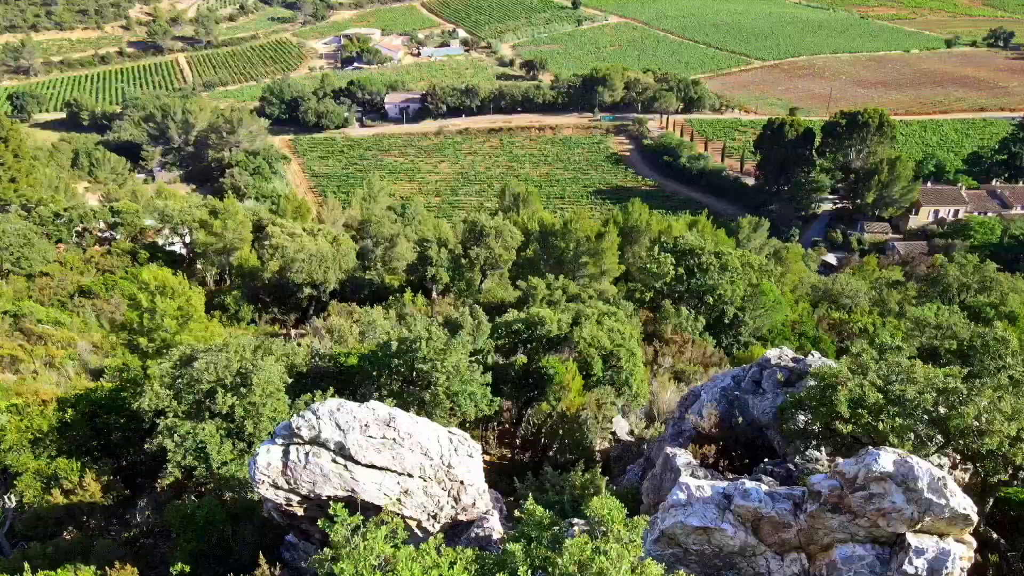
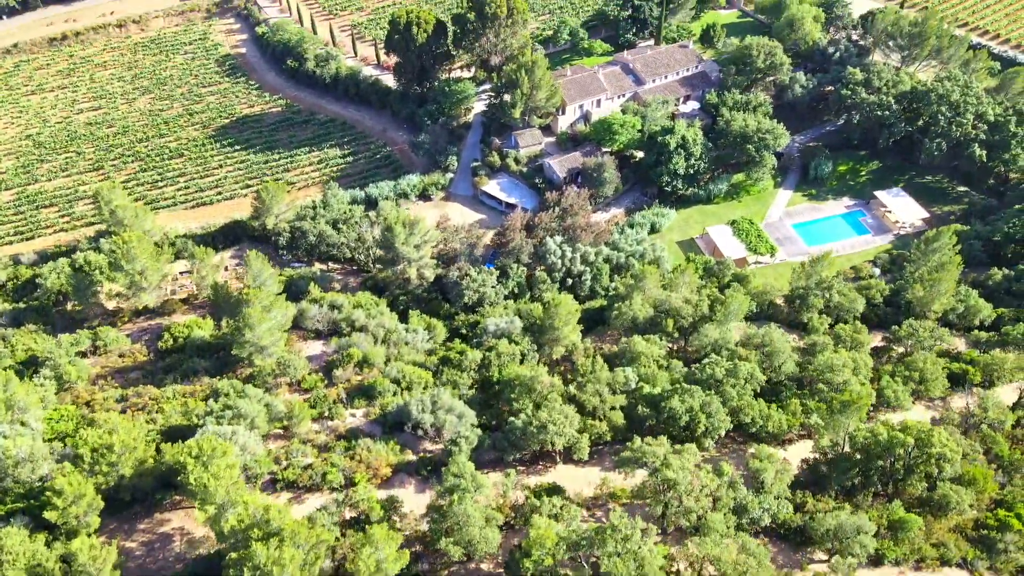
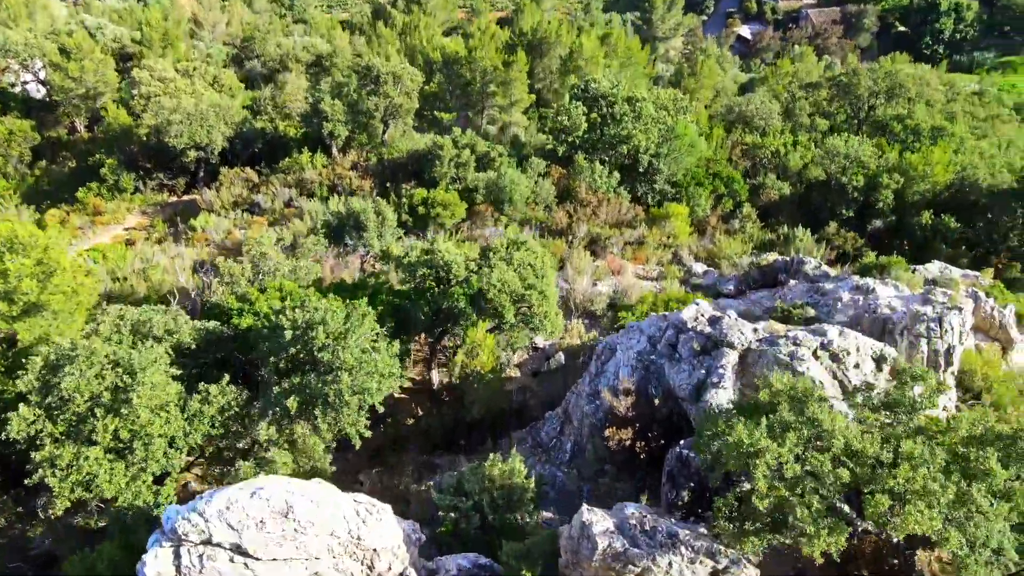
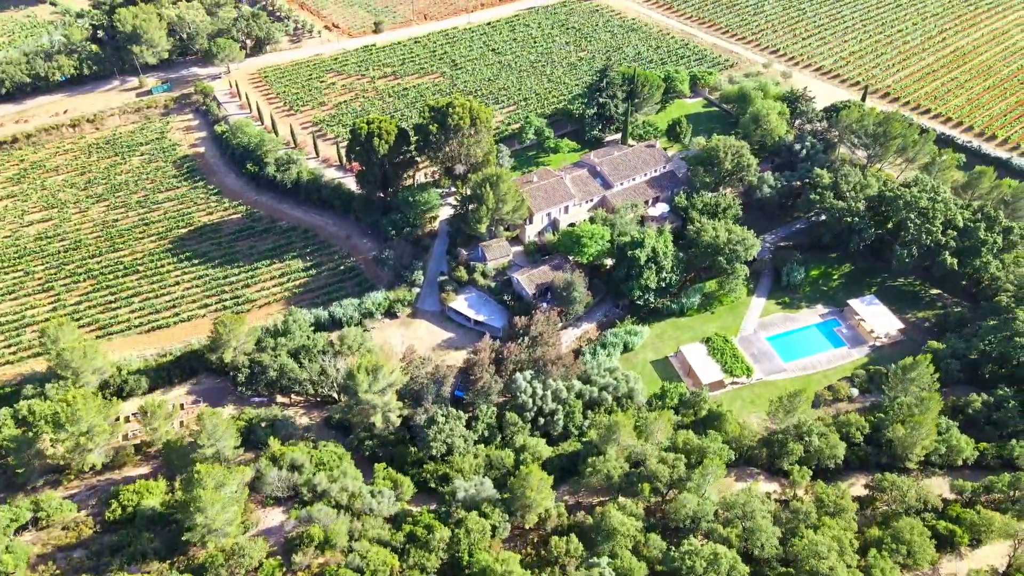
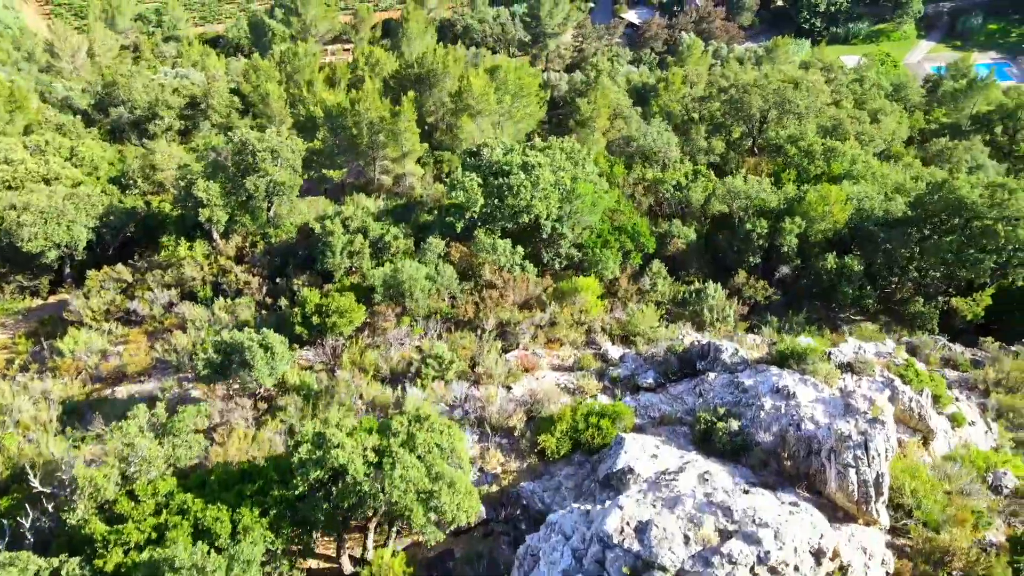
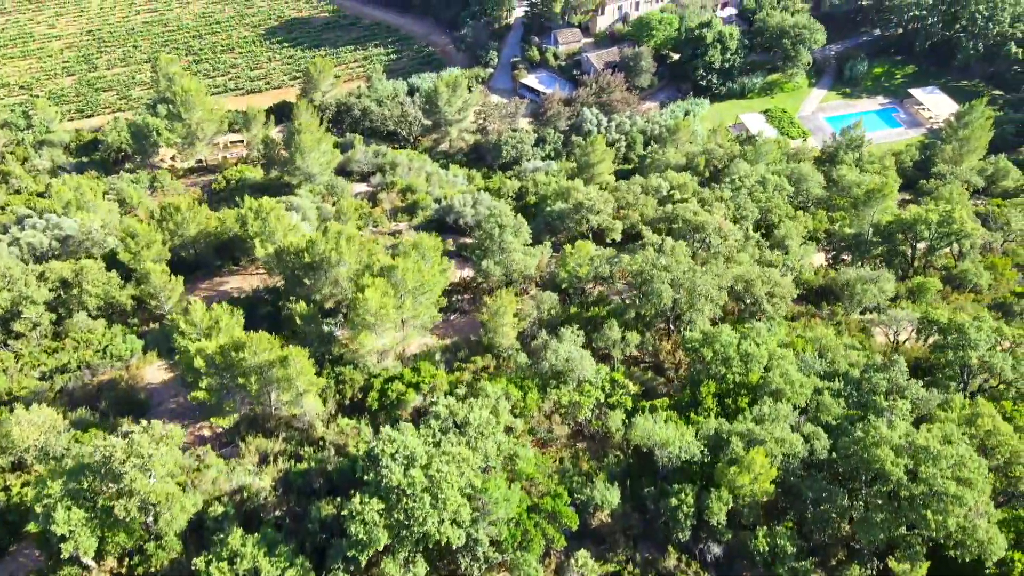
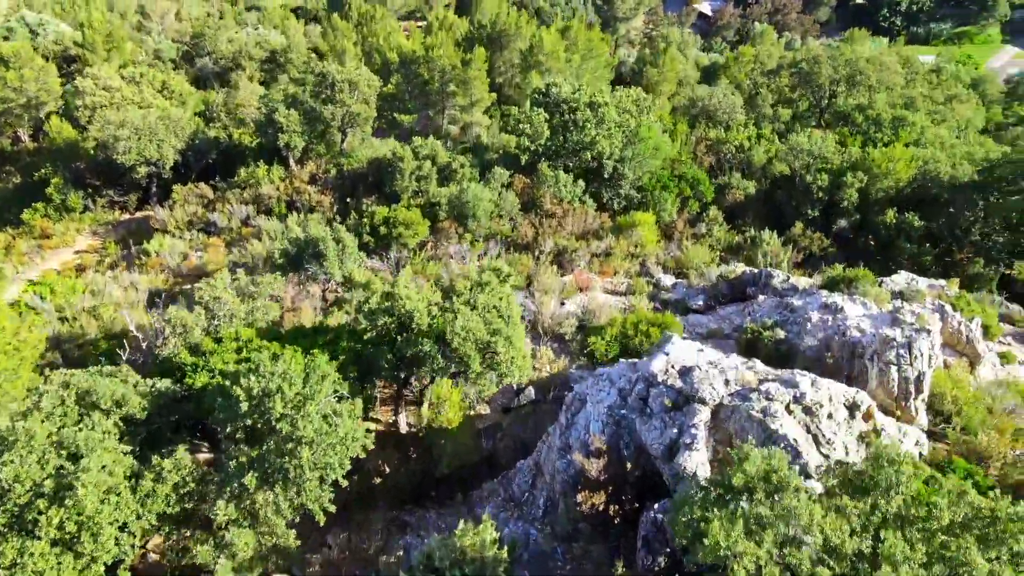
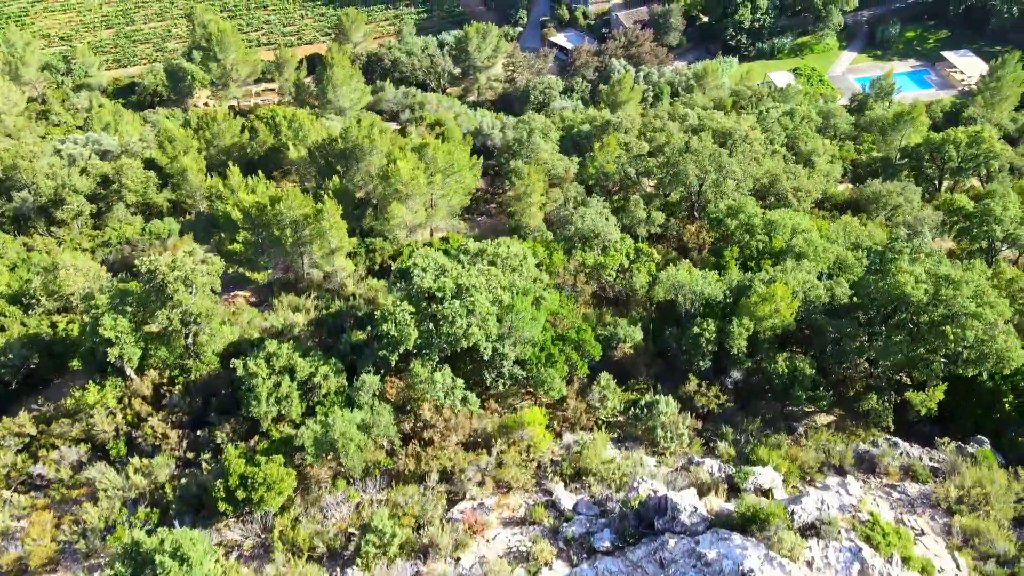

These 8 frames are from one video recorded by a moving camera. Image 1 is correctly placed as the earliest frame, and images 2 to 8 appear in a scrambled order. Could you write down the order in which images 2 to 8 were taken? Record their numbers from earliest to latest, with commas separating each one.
3, 7, 5, 8, 6, 2, 4
